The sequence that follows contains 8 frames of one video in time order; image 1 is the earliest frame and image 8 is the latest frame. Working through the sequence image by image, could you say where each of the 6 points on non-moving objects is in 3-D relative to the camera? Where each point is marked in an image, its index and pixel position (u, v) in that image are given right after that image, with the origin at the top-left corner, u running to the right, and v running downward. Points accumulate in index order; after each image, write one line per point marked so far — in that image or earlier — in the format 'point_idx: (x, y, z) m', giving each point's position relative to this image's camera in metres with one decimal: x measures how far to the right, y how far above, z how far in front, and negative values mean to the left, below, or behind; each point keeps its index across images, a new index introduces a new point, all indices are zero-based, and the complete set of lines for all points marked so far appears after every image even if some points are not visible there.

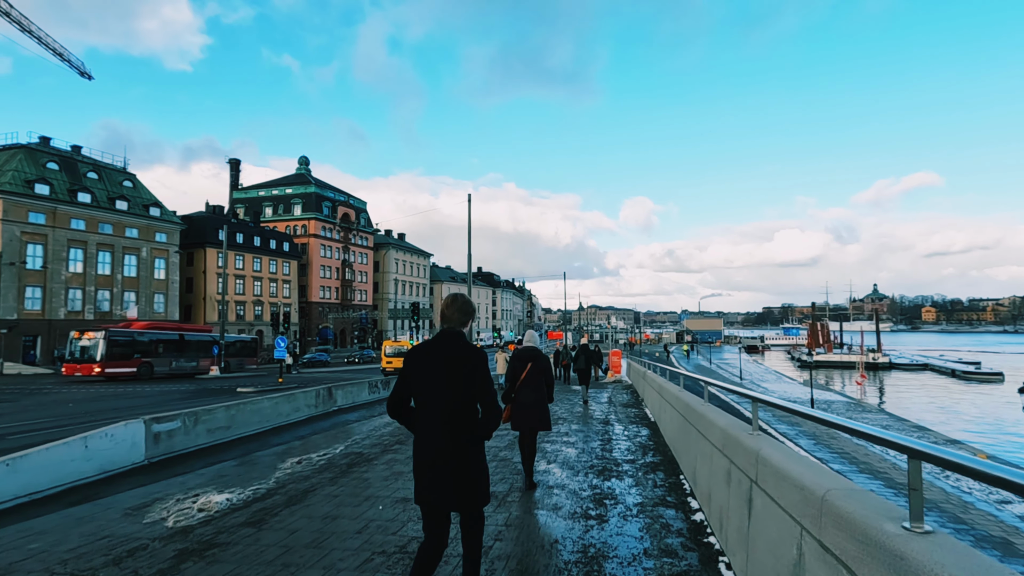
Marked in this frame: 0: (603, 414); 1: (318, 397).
0: (+1.8, -2.7, +11.1) m
1: (-4.5, -2.5, +12.4) m
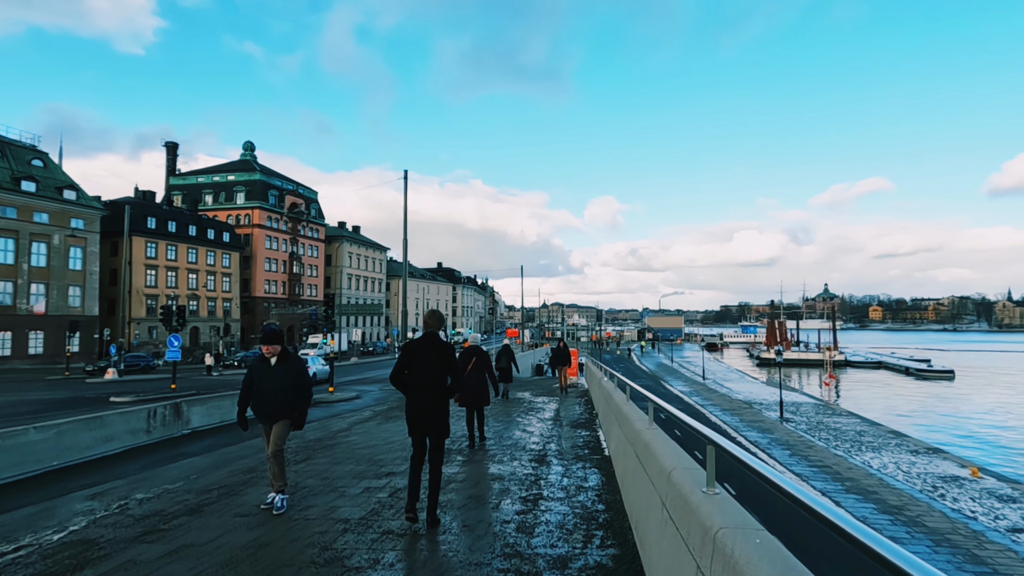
0: (+0.4, -2.4, +8.1) m
1: (-6.0, -2.2, +9.0) m
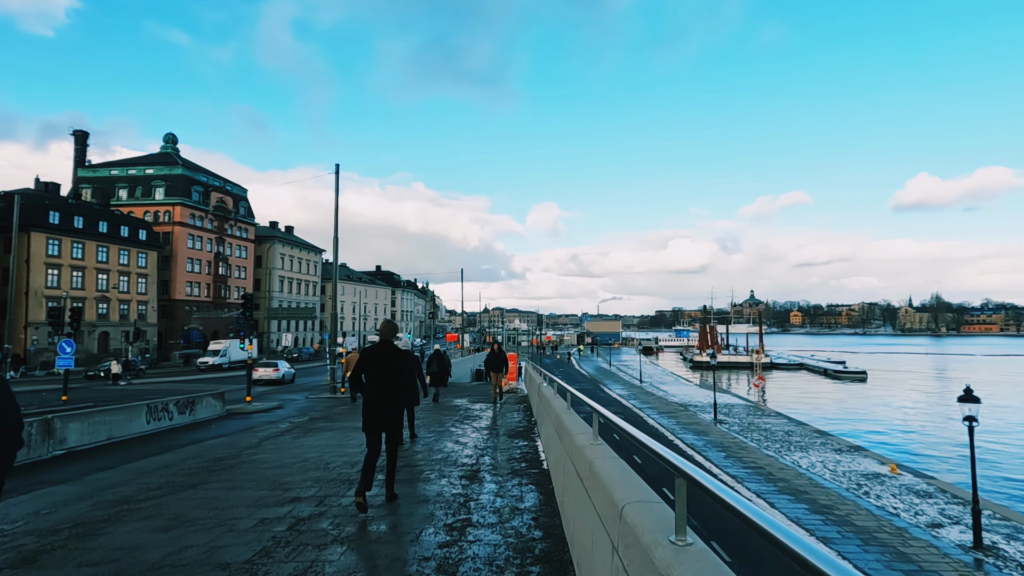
0: (-0.6, -2.3, +7.4) m
1: (-7.0, -2.1, +7.6) m
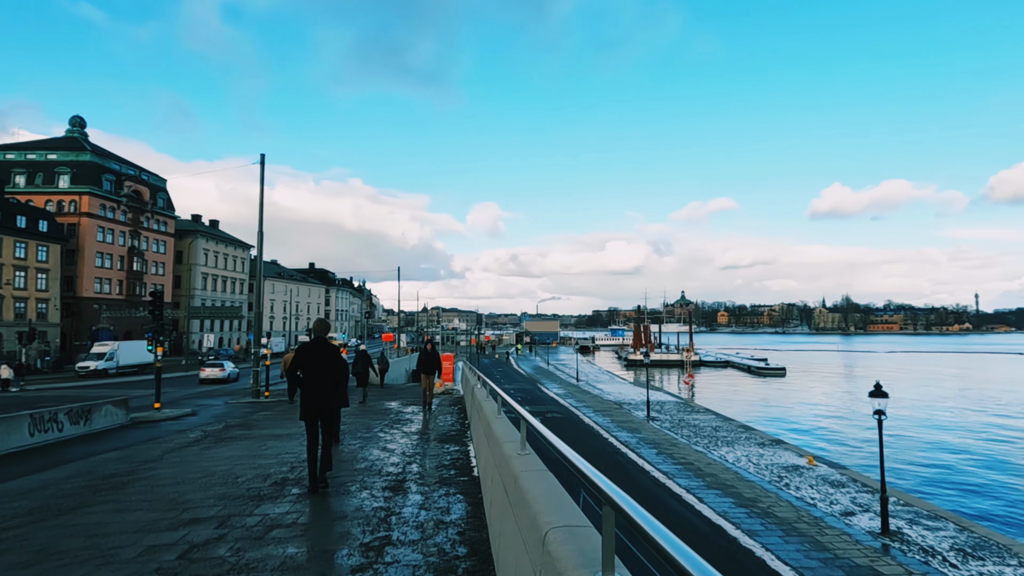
0: (-1.5, -2.3, +7.0) m
1: (-7.9, -2.1, +6.5) m
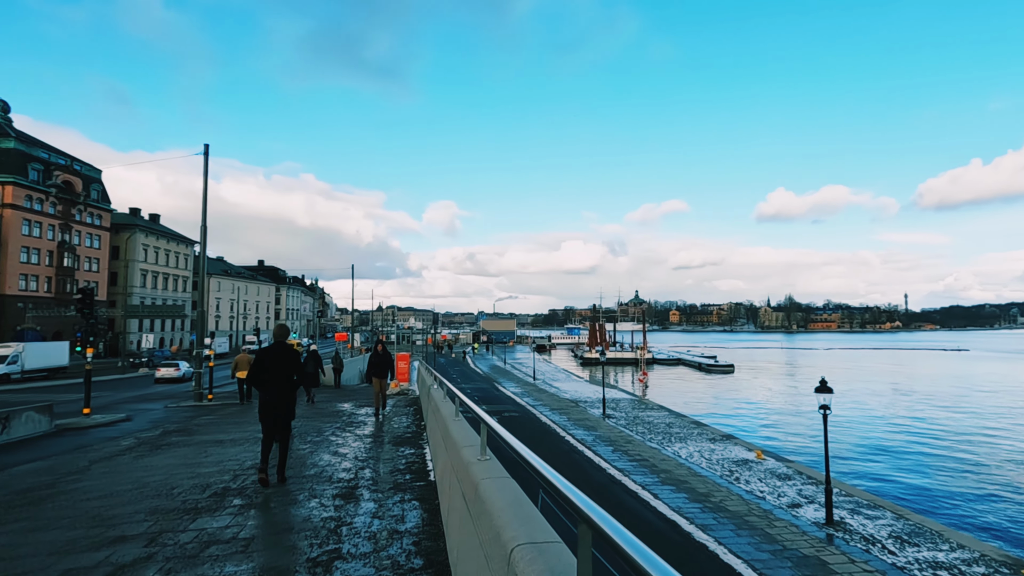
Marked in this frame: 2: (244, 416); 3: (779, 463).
0: (-2.0, -2.3, +6.6) m
1: (-8.4, -2.0, +5.6) m
2: (-6.6, -3.1, +13.1) m
3: (+9.7, -6.3, +19.4) m
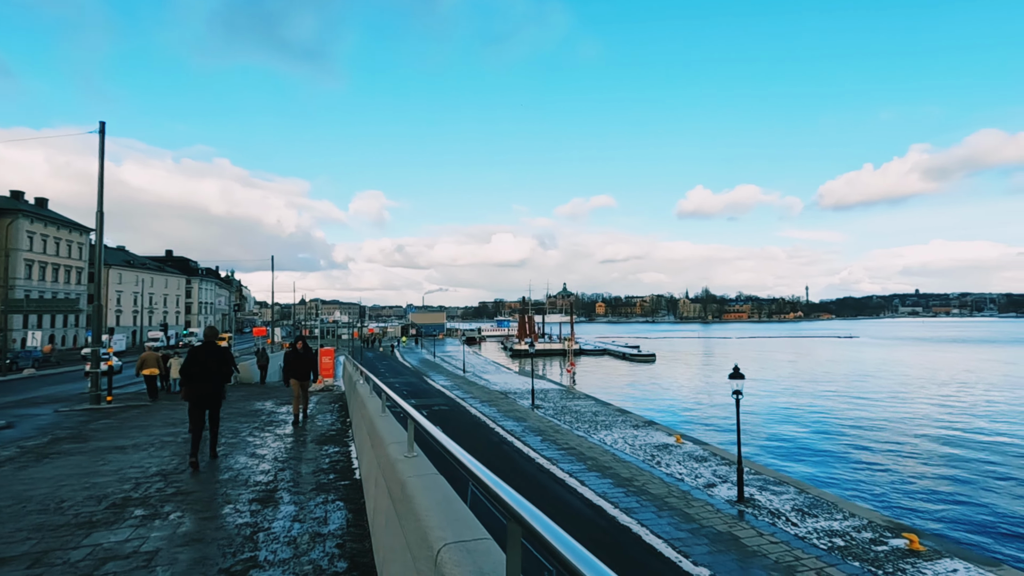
0: (-2.9, -2.2, +6.3) m
1: (-9.1, -1.9, +4.5) m
2: (-8.3, -3.0, +12.1) m
3: (+7.1, -6.1, +20.5) m
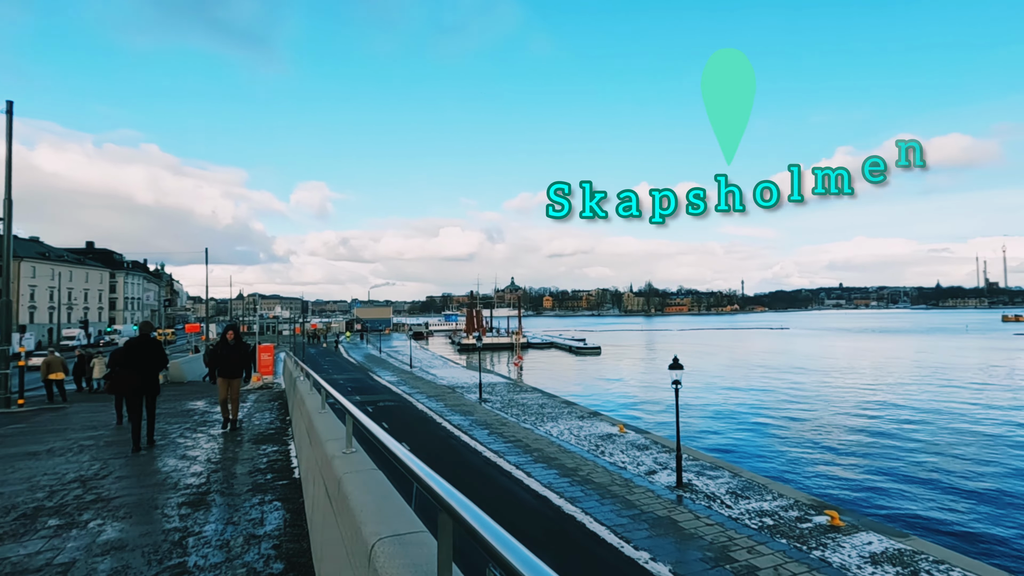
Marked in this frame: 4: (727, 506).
0: (-3.5, -2.1, +6.0) m
1: (-9.5, -1.9, +3.6) m
2: (-9.5, -2.8, +11.3) m
3: (+5.0, -5.8, +21.2) m
4: (+5.5, -5.6, +13.6) m
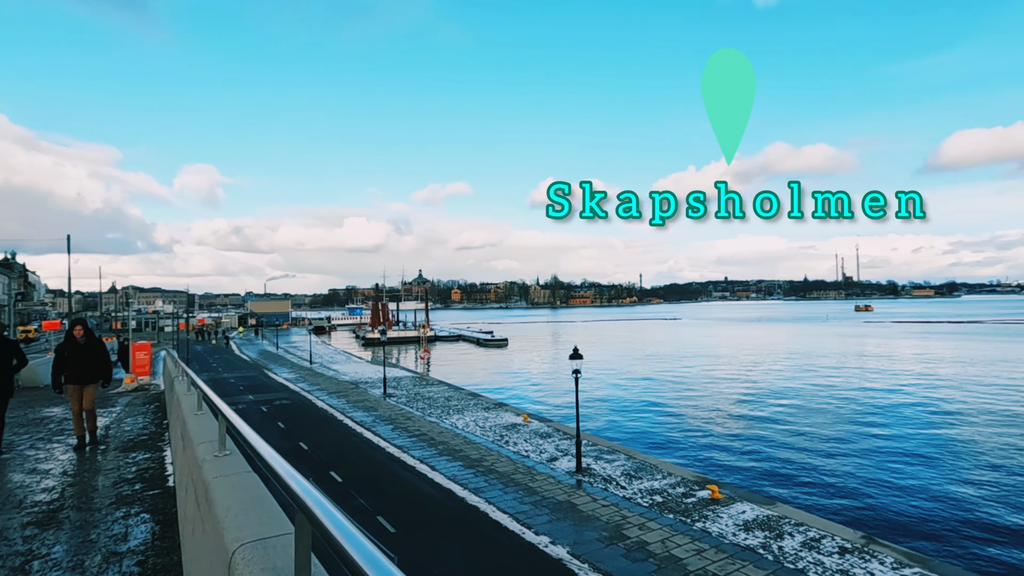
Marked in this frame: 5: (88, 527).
0: (-4.6, -2.0, +5.3) m
1: (-10.1, -1.8, +1.9) m
2: (-11.4, -2.7, +9.5) m
3: (+1.2, -5.5, +21.8) m
4: (+2.9, -5.4, +14.4) m
5: (-3.4, -1.9, +4.3) m
